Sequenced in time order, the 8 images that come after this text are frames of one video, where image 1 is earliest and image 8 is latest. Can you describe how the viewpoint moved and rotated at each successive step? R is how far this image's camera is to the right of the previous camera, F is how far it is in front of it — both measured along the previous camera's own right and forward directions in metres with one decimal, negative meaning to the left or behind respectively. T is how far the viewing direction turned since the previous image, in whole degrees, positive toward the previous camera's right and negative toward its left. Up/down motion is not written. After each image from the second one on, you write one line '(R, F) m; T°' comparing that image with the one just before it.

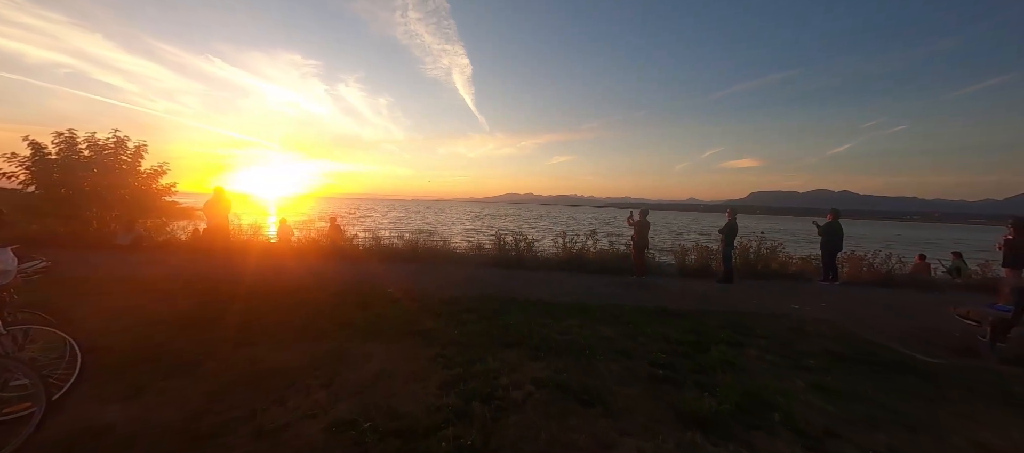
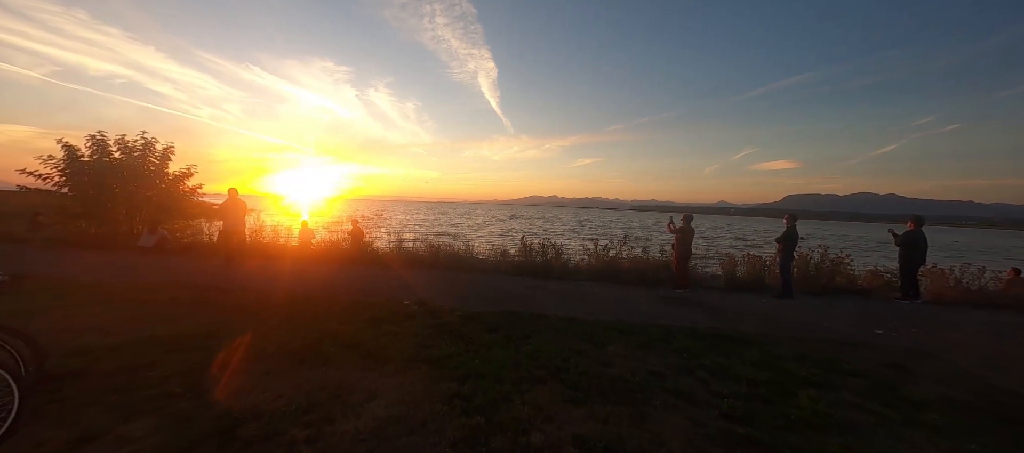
(-0.1, +0.8) m; -4°
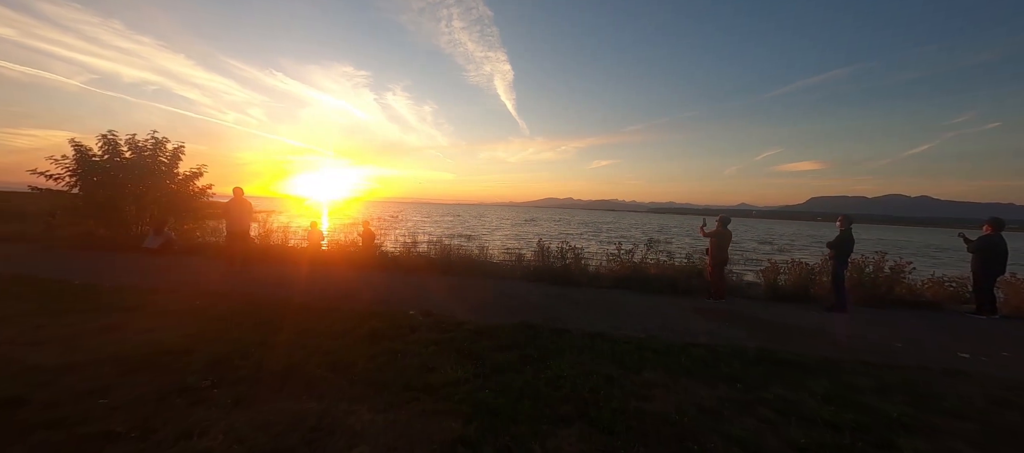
(0.0, +0.8) m; -2°
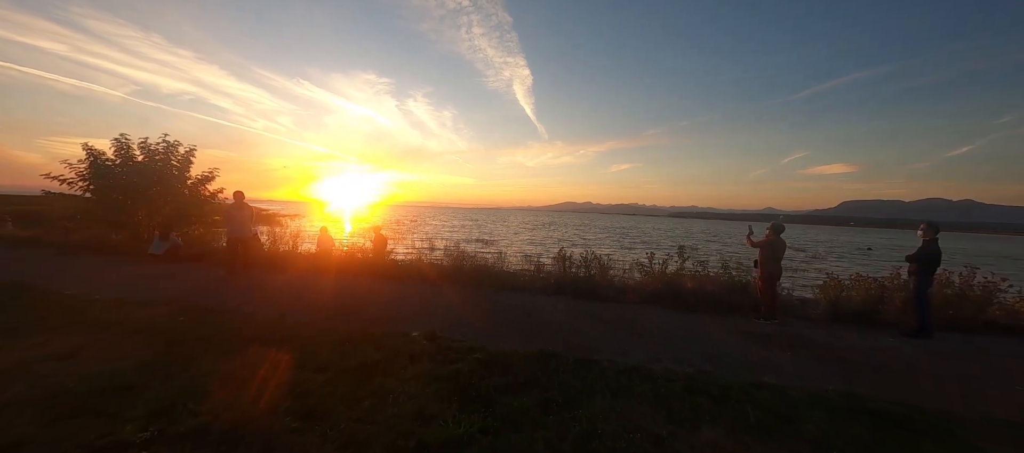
(0.0, +0.9) m; -3°
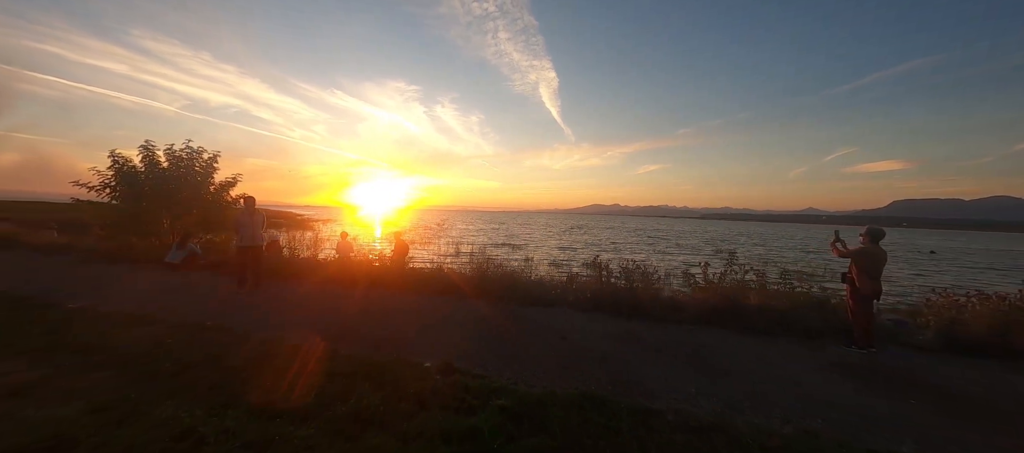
(-0.1, +1.0) m; -4°
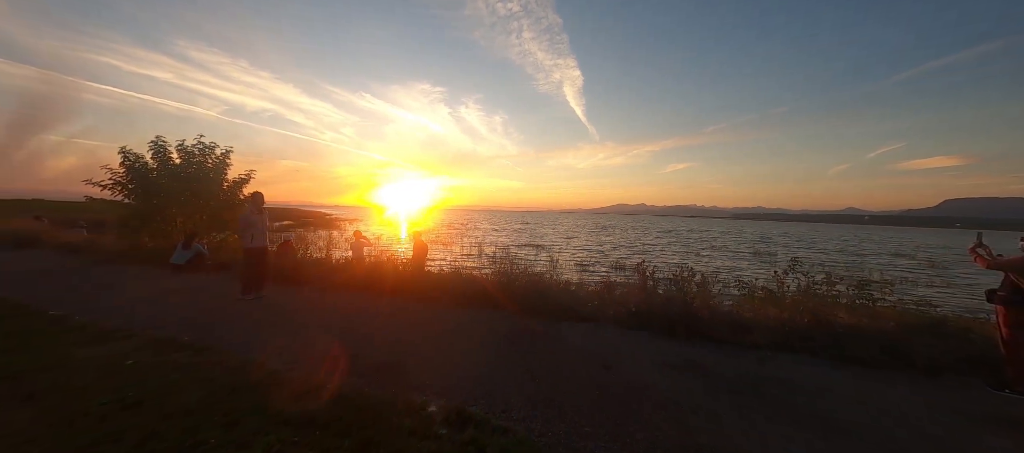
(-0.1, +1.2) m; -3°
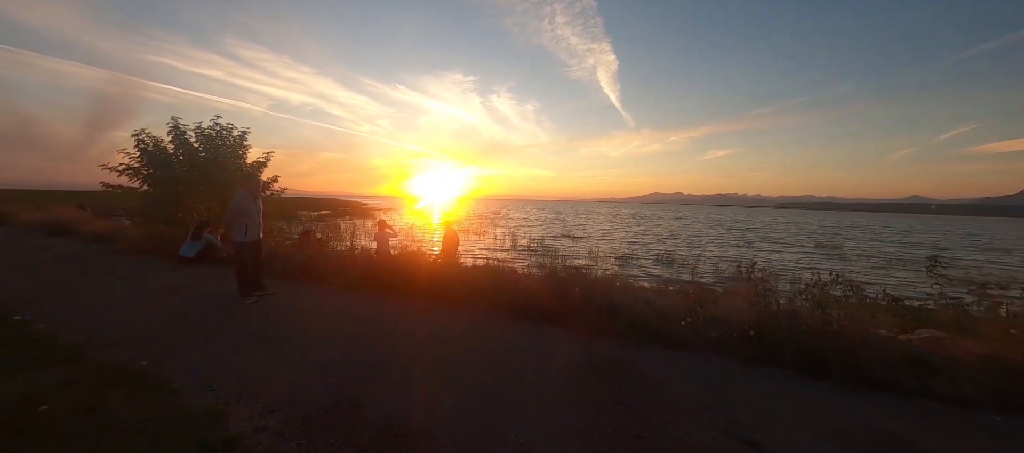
(-0.4, +1.7) m; -5°
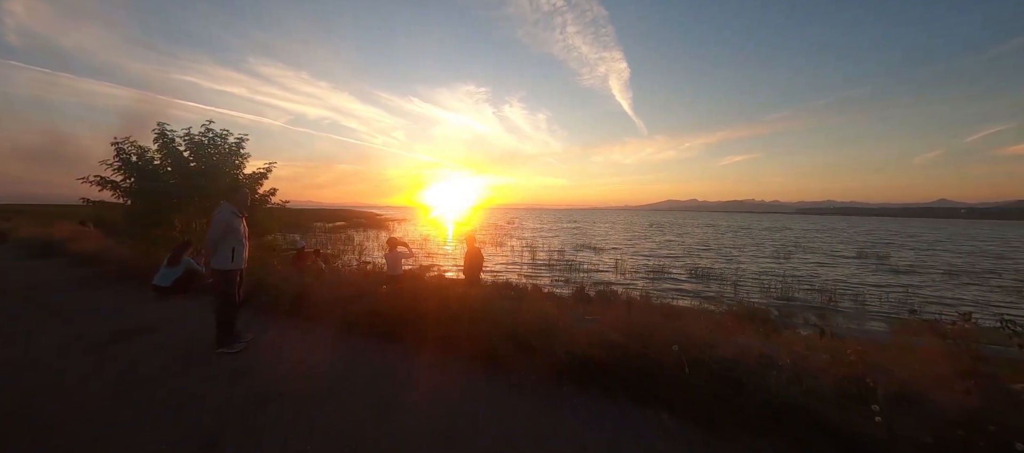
(-0.5, +1.8) m; -2°
